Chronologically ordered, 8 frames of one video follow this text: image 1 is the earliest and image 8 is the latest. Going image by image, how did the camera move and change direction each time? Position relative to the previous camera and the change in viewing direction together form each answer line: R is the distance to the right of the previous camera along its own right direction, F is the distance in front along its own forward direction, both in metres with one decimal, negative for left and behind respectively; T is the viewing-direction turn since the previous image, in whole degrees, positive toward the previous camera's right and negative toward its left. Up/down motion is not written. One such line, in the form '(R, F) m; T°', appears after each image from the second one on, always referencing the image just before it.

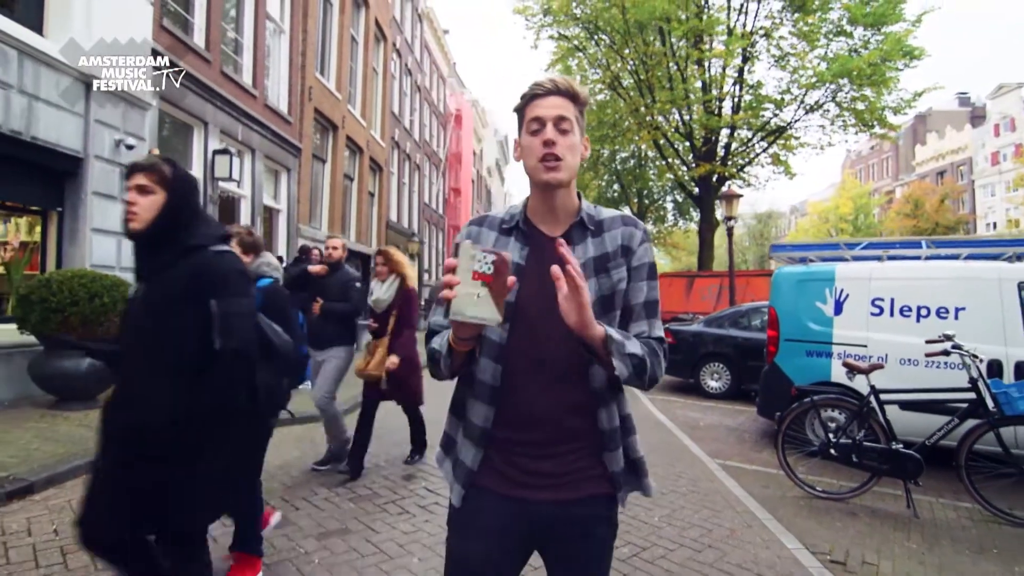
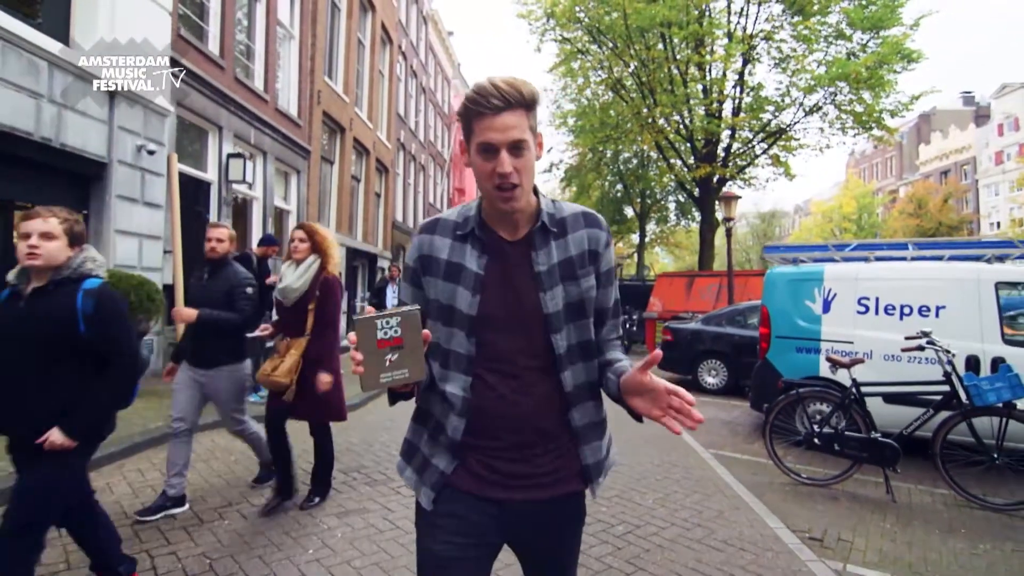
(0.0, -0.3) m; 0°
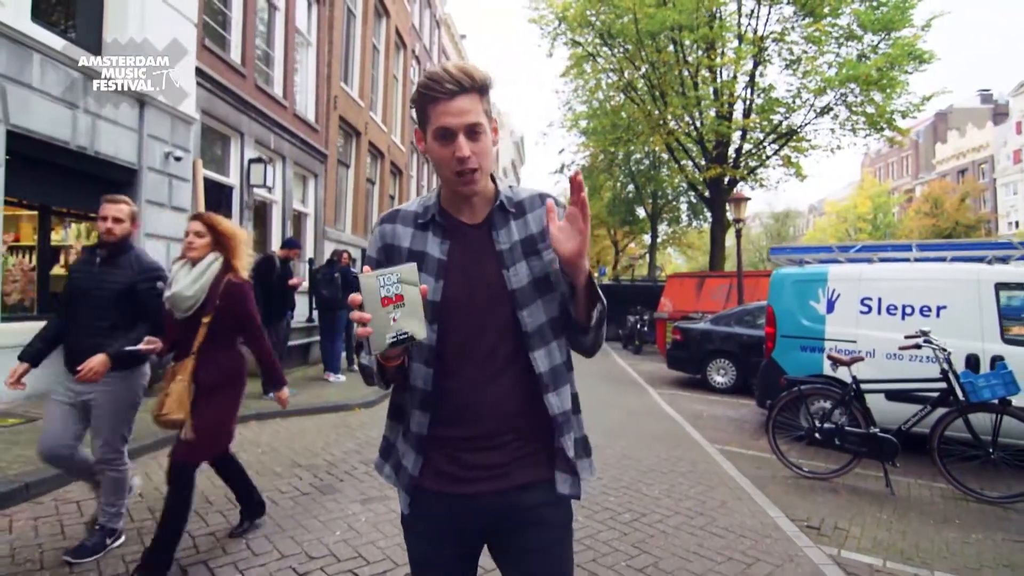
(0.0, -0.2) m; -1°
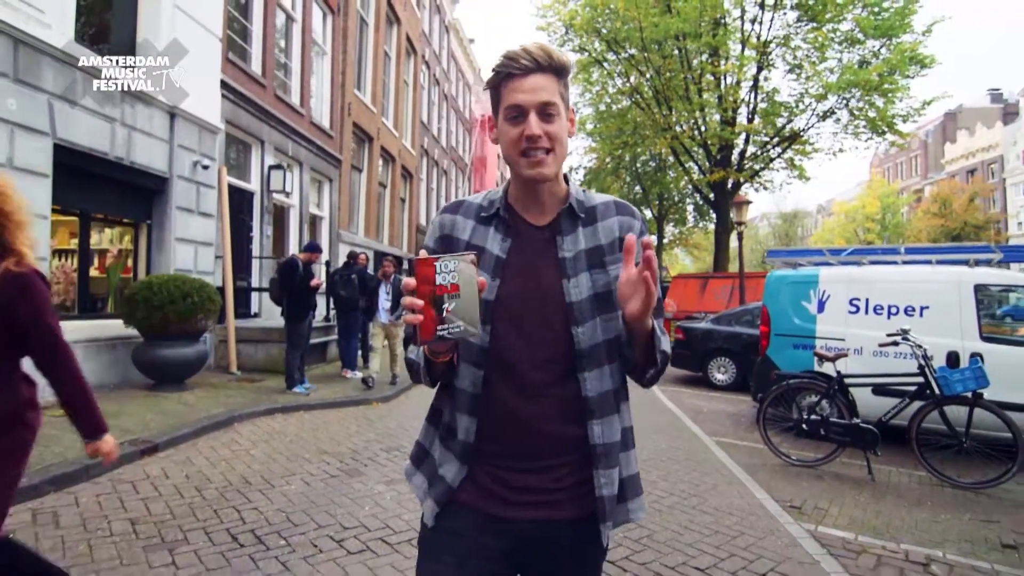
(0.0, -0.4) m; -1°
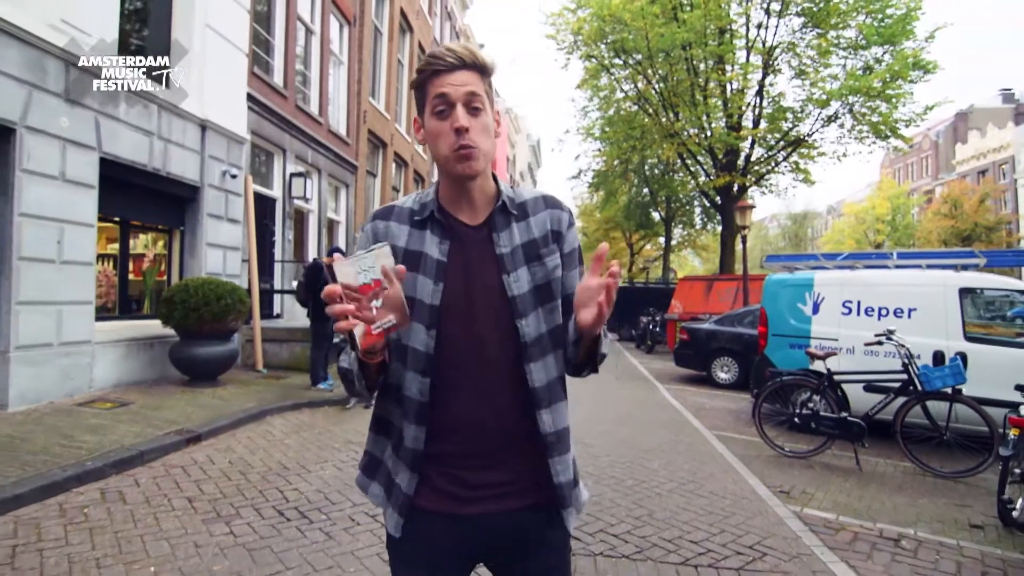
(0.0, -0.5) m; -1°
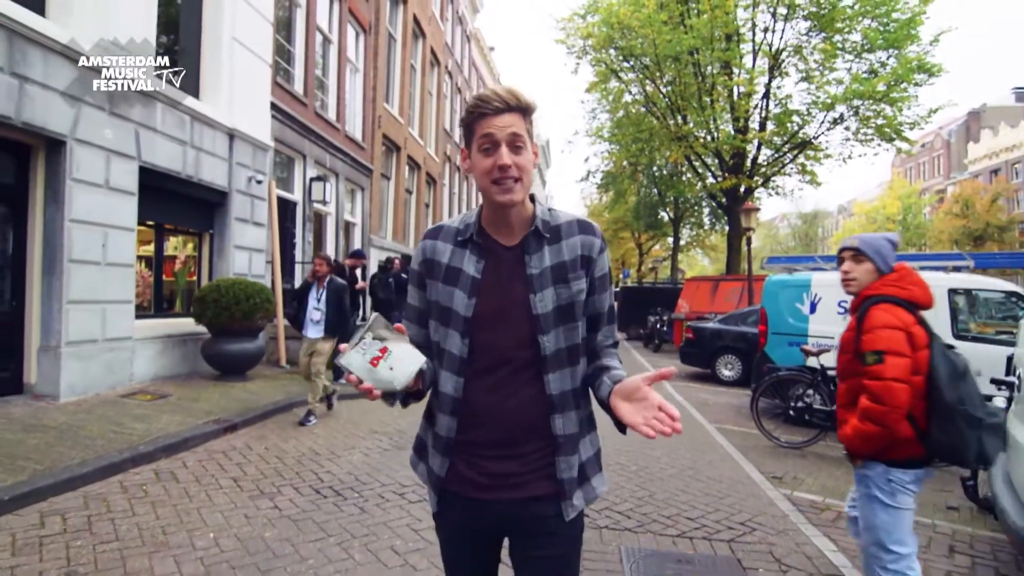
(0.0, -0.4) m; -1°
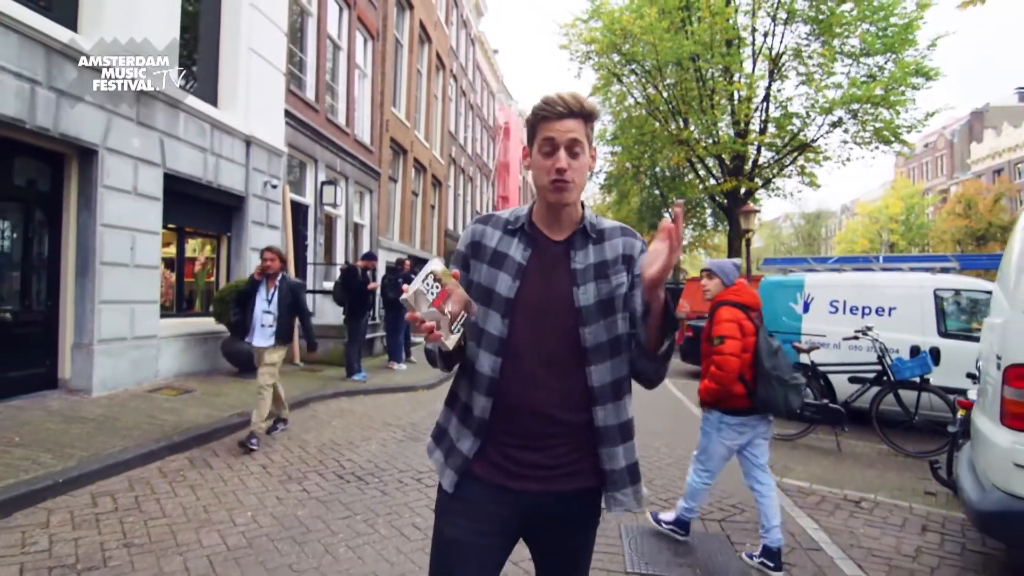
(0.0, -0.4) m; 0°
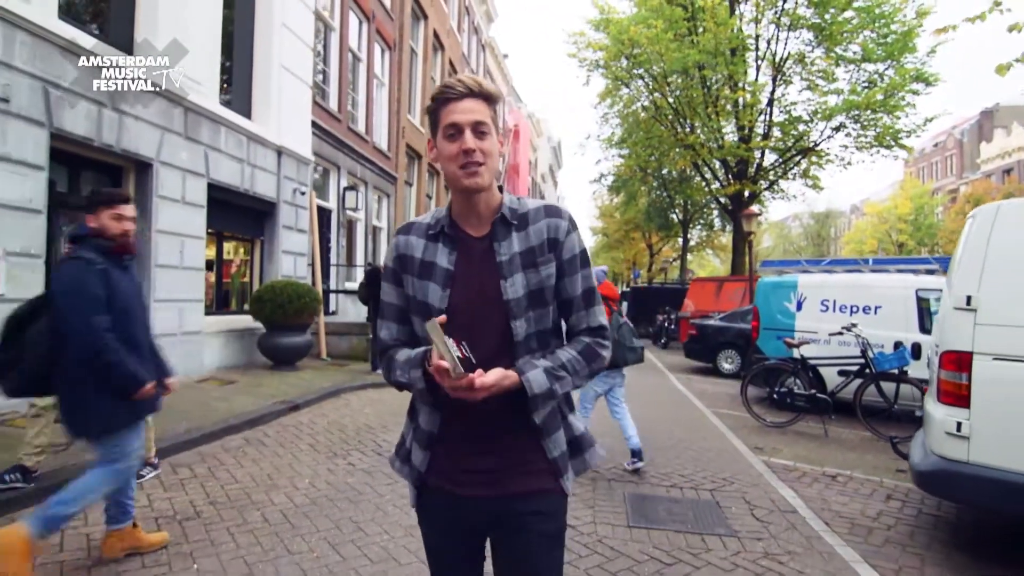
(-0.1, -0.7) m; -1°
